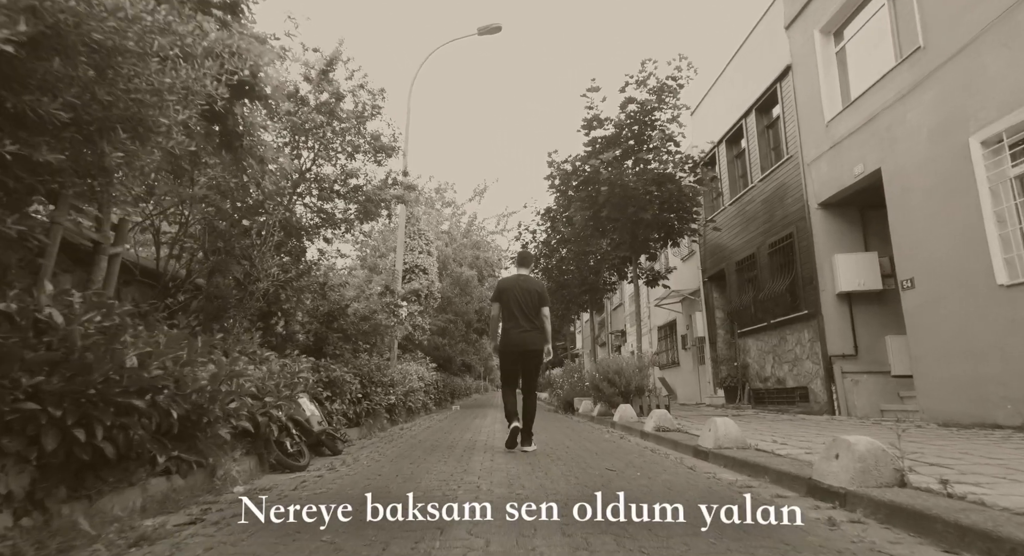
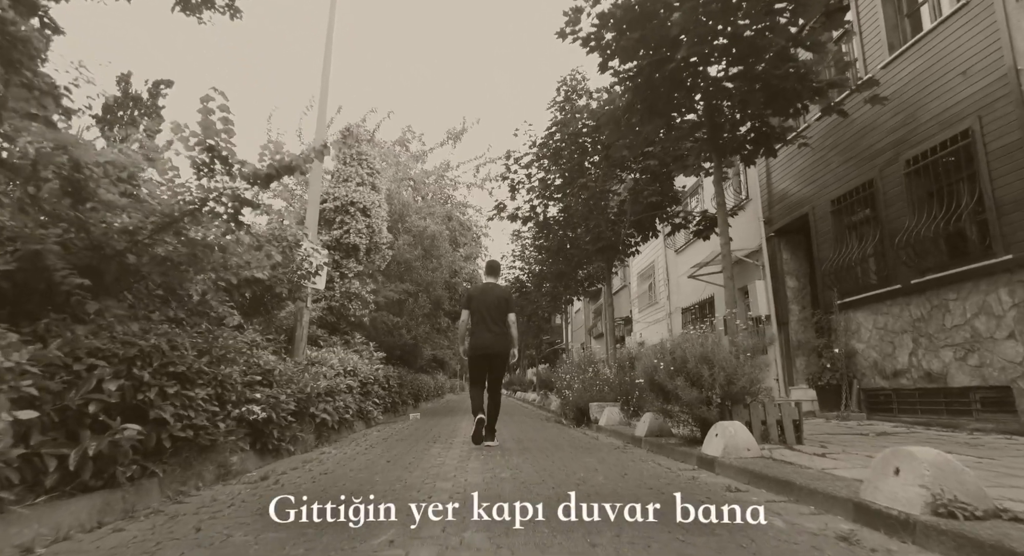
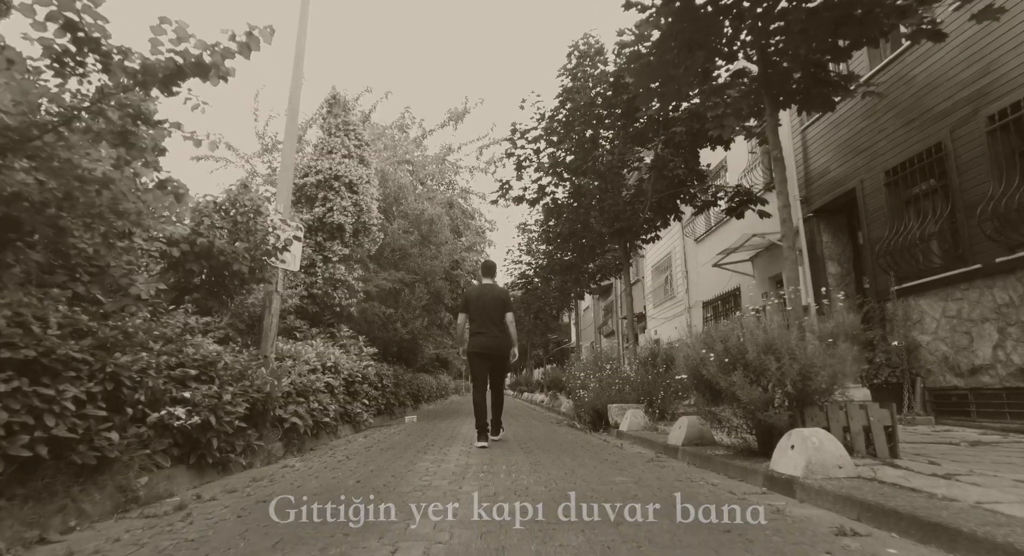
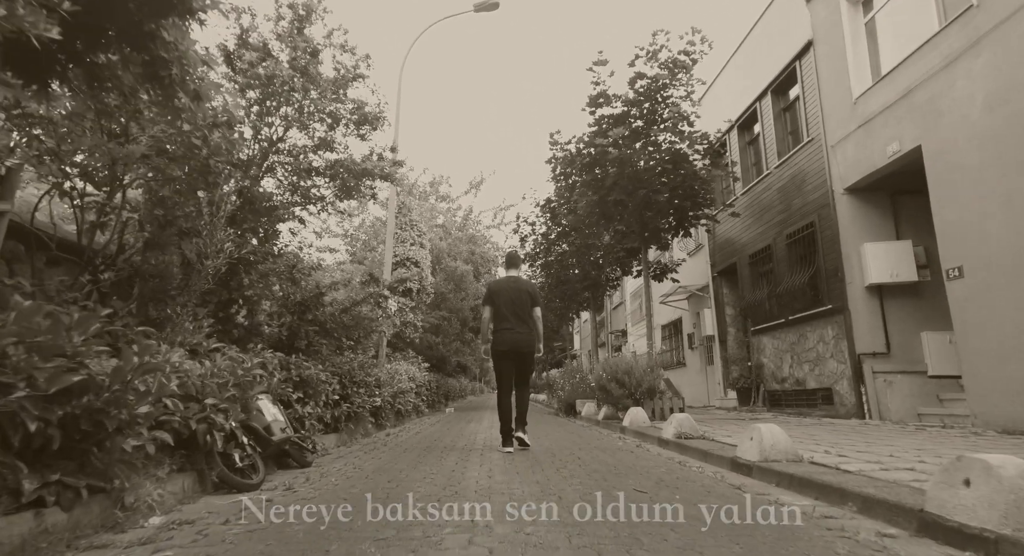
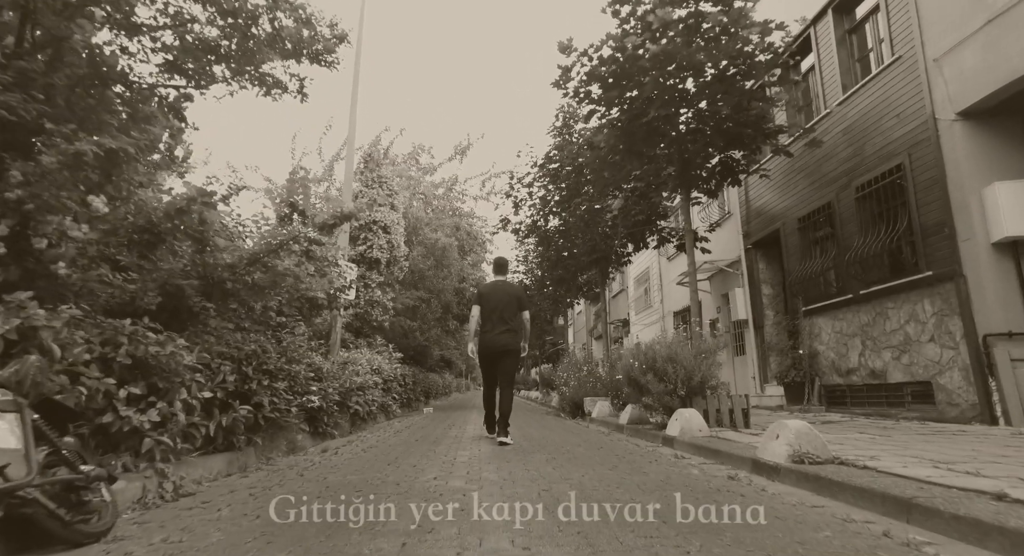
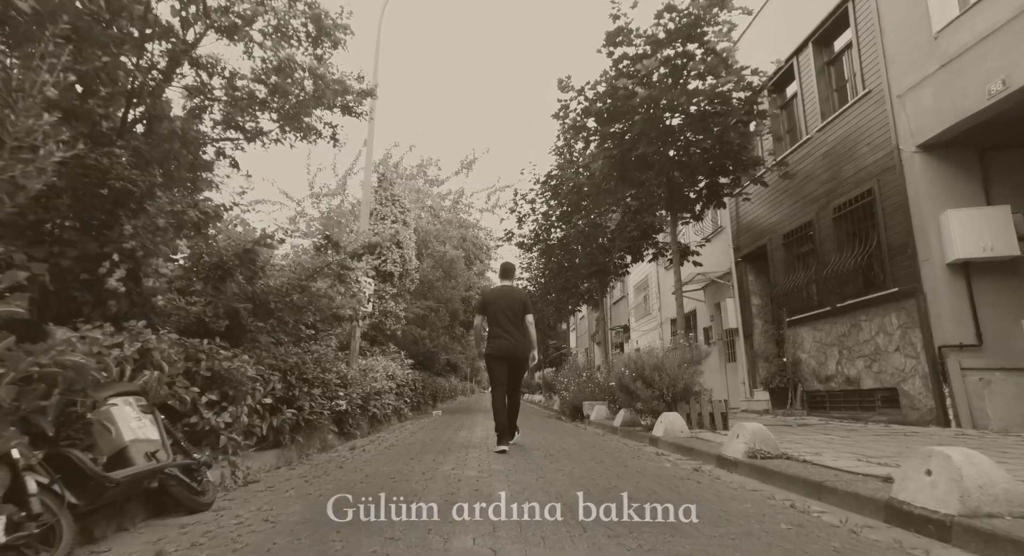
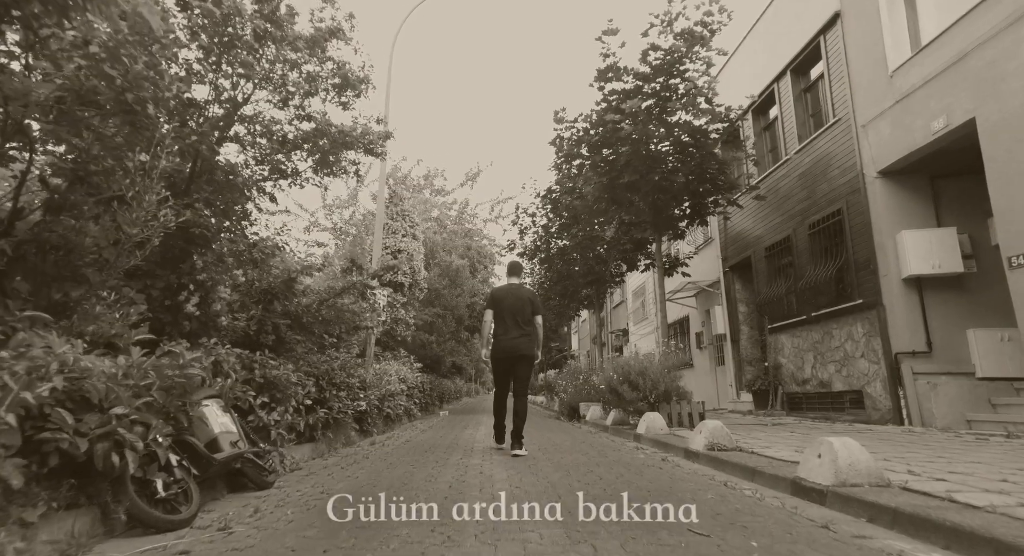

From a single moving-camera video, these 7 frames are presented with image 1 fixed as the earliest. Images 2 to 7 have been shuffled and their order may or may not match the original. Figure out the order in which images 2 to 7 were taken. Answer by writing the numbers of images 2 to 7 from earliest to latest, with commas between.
4, 7, 6, 5, 2, 3
